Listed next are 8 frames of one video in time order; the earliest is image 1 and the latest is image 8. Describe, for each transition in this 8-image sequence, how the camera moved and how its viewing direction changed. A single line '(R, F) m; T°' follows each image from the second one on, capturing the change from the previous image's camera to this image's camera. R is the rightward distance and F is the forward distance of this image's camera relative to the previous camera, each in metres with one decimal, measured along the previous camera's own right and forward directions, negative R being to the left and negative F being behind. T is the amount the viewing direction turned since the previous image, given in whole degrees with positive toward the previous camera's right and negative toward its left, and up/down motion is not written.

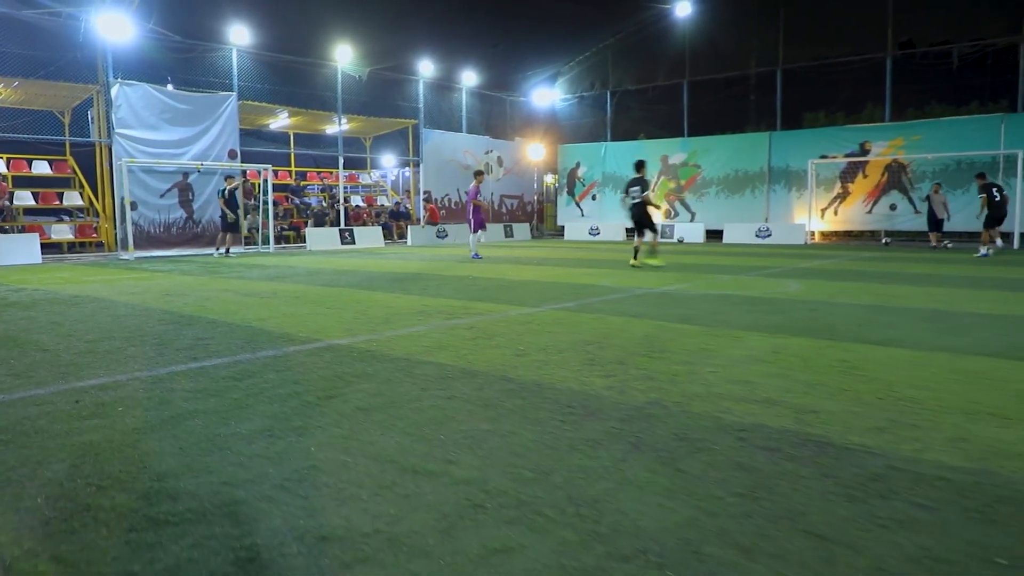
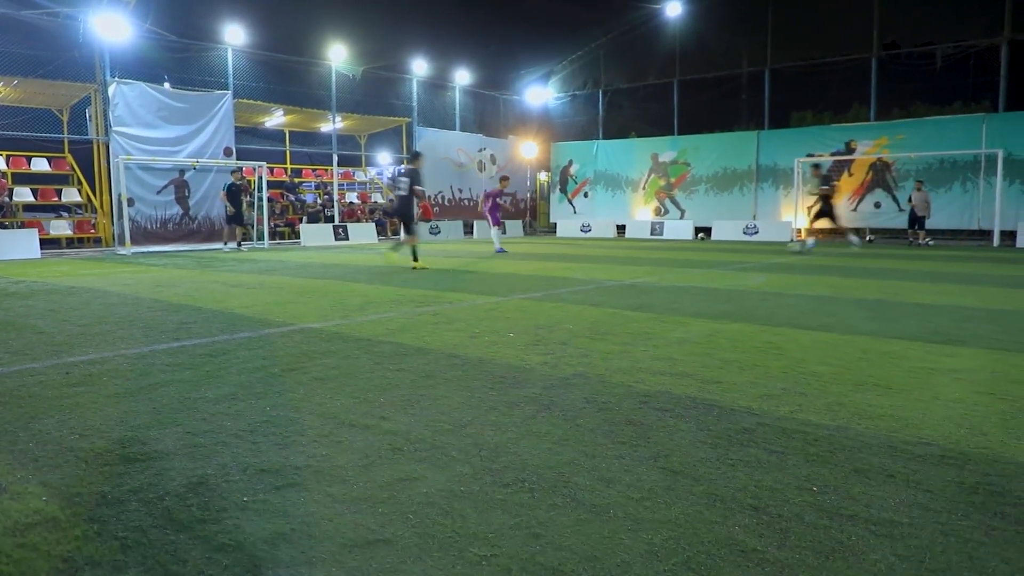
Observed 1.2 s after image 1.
(+0.3, -0.5) m; 0°
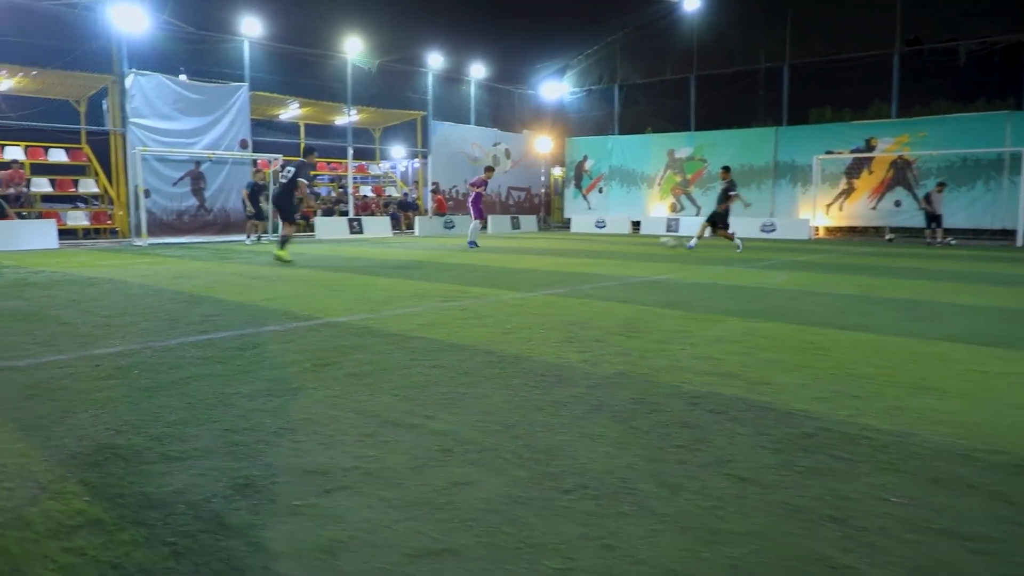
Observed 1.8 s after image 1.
(-0.2, +0.1) m; -1°
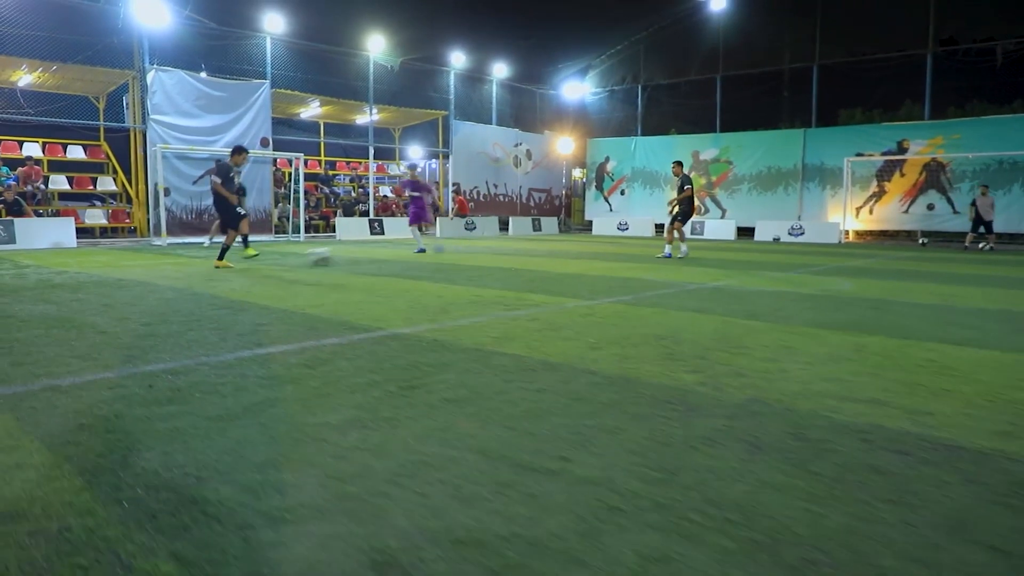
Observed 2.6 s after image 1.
(-0.5, +0.5) m; -1°
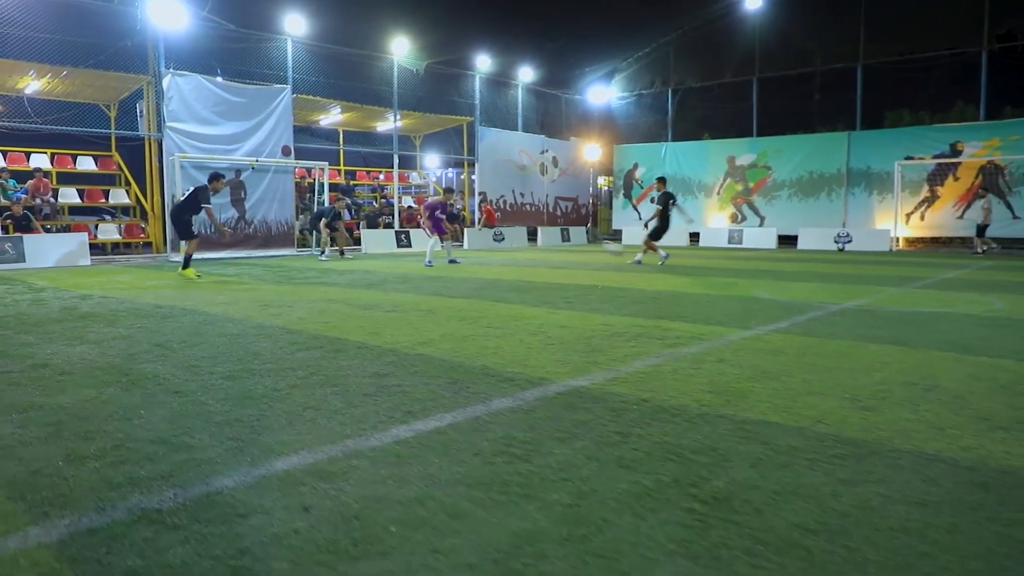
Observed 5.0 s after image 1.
(-1.1, +1.3) m; 0°
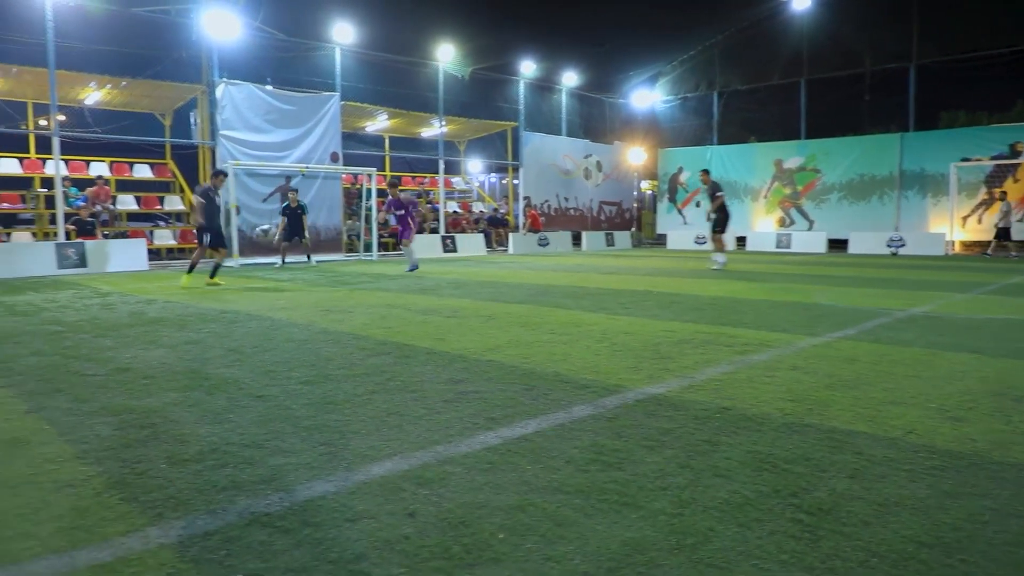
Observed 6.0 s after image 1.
(-0.2, 0.0) m; -3°
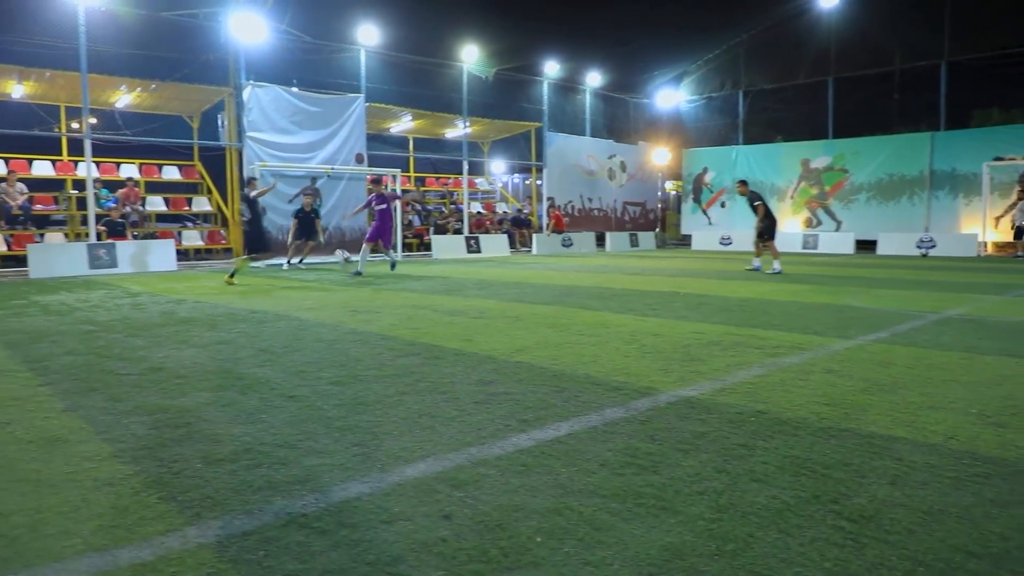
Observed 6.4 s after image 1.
(0.0, 0.0) m; -2°
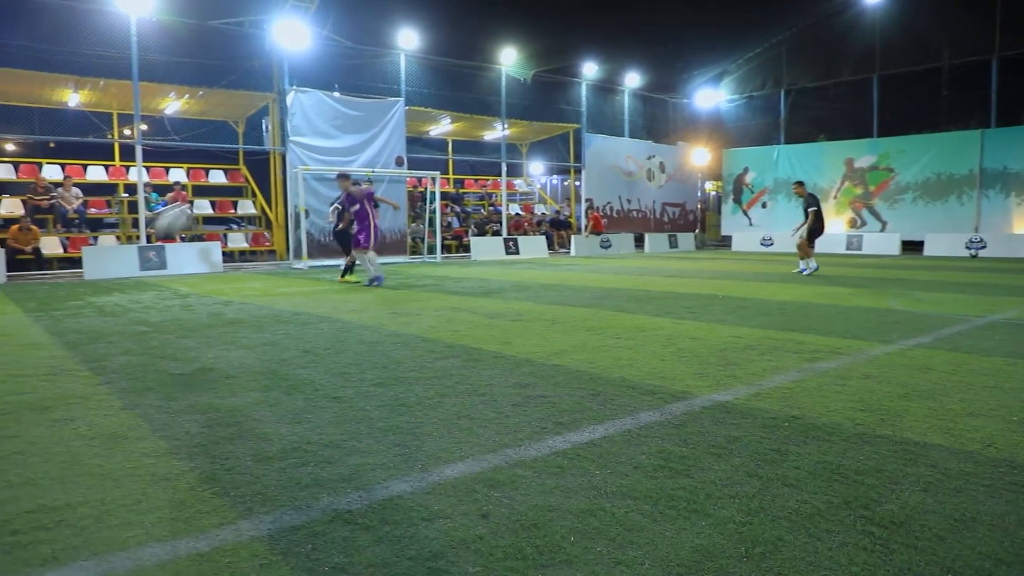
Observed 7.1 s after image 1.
(0.0, -0.1) m; -3°
